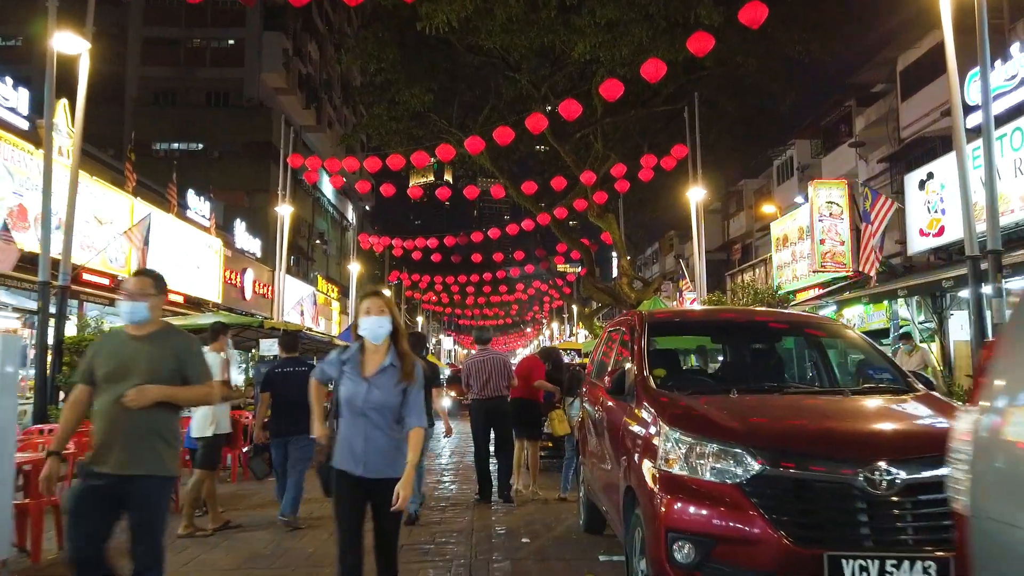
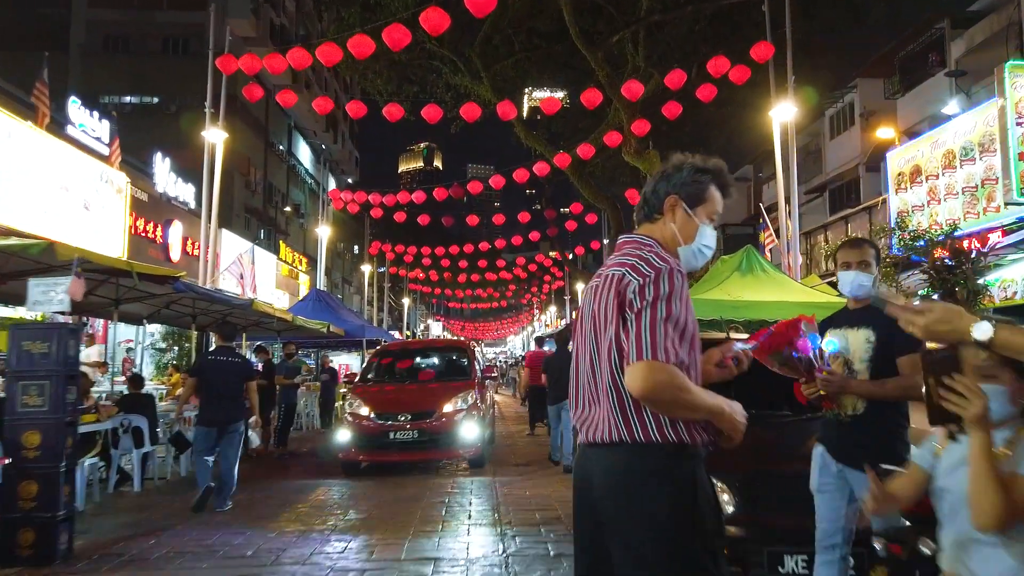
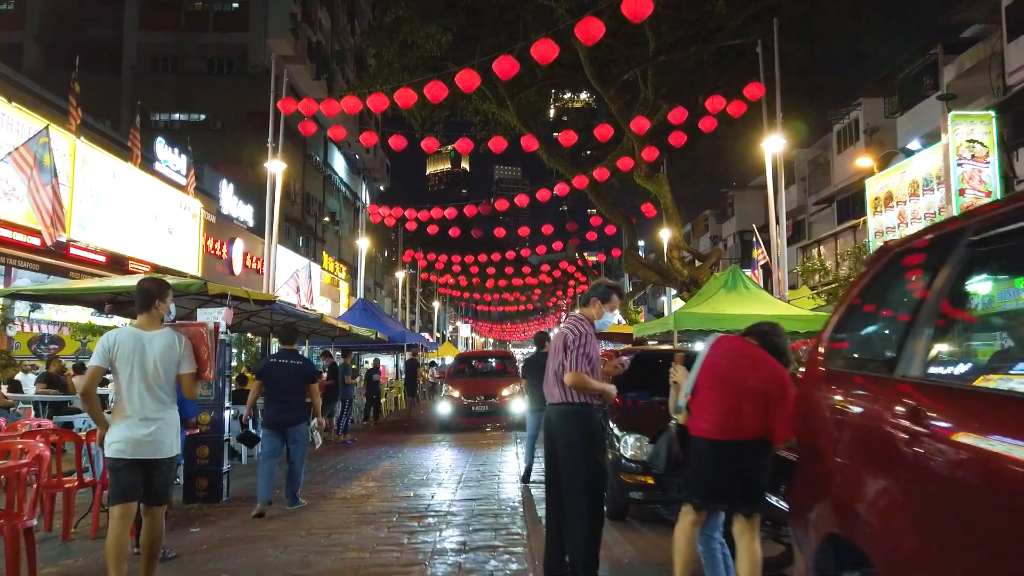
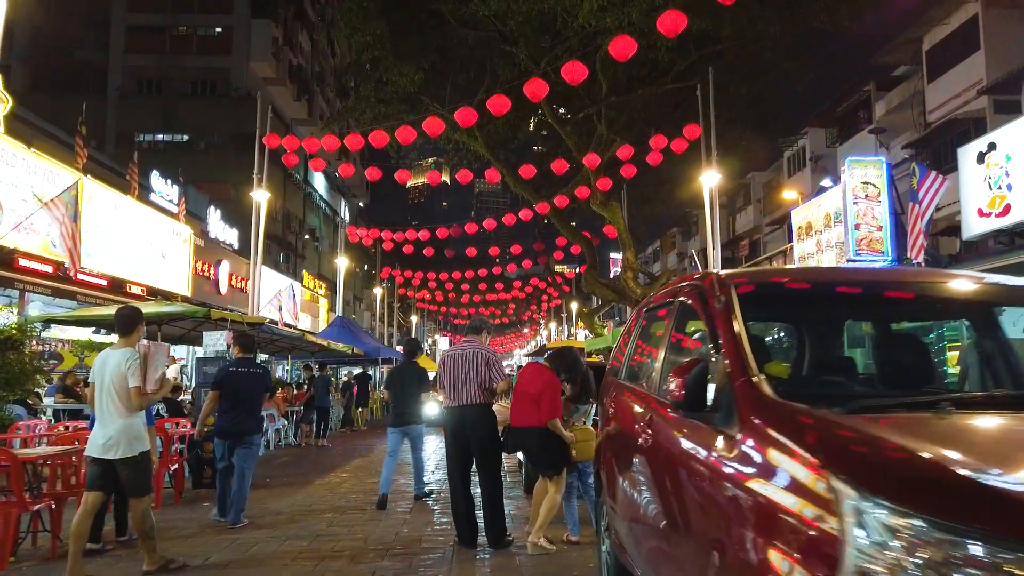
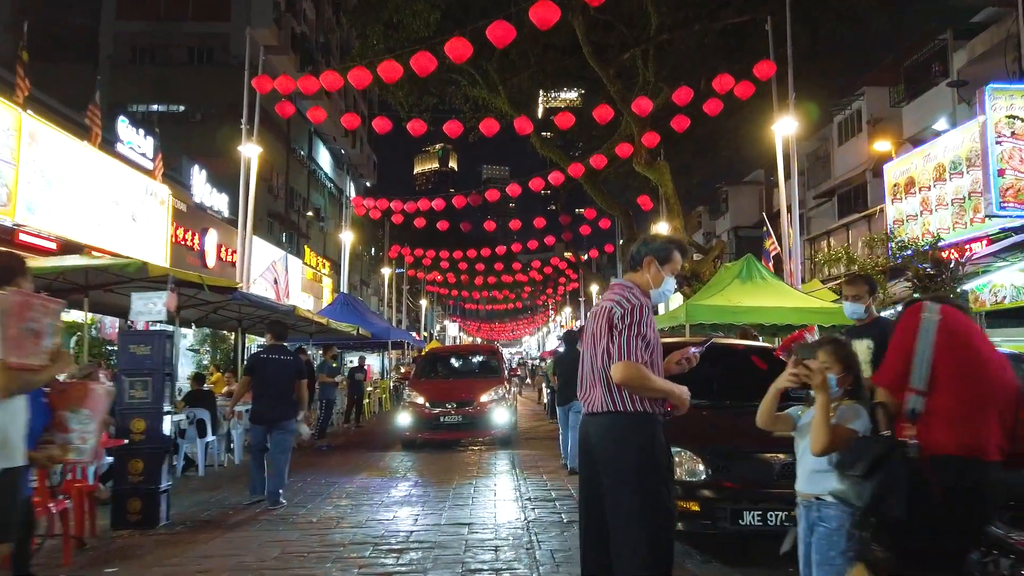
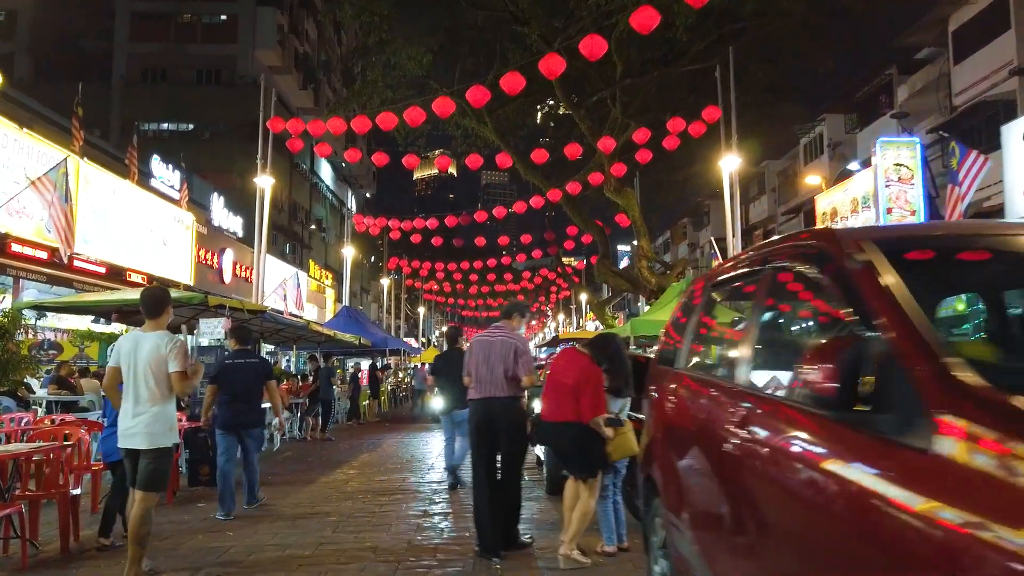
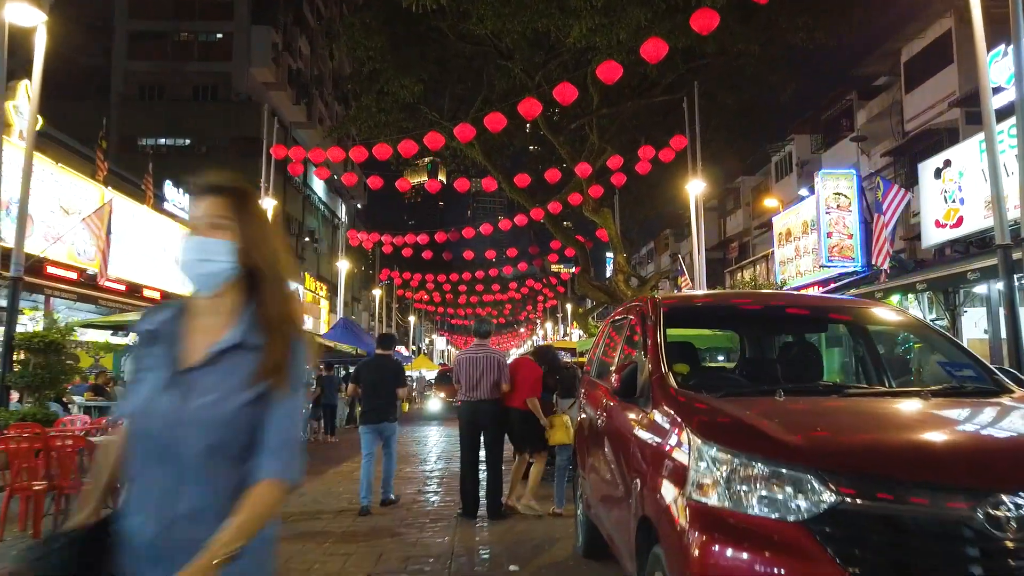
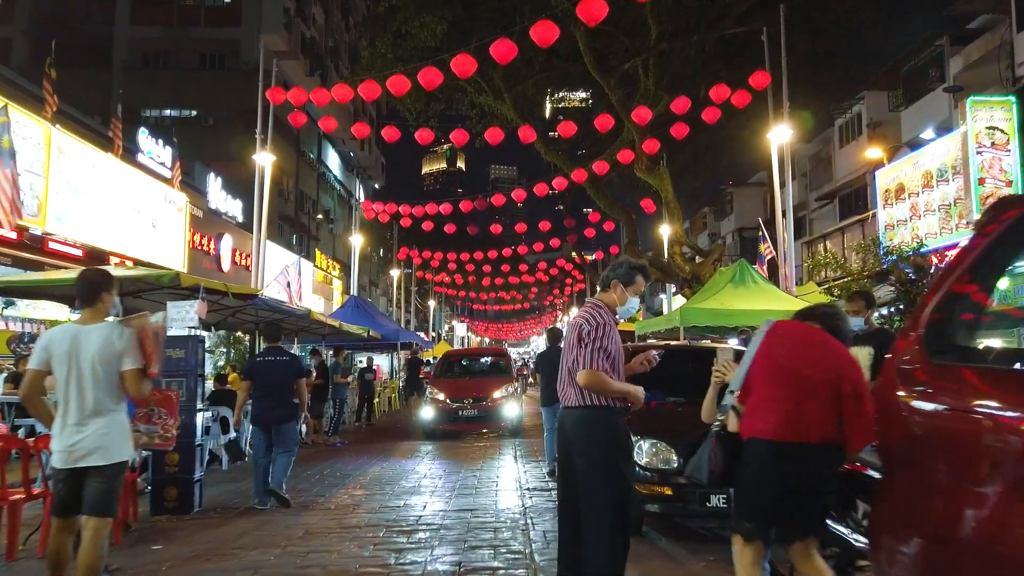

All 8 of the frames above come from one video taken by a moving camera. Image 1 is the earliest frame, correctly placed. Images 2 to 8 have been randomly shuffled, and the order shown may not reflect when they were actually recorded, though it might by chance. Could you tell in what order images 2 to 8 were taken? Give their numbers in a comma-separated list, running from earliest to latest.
7, 4, 6, 3, 8, 5, 2
